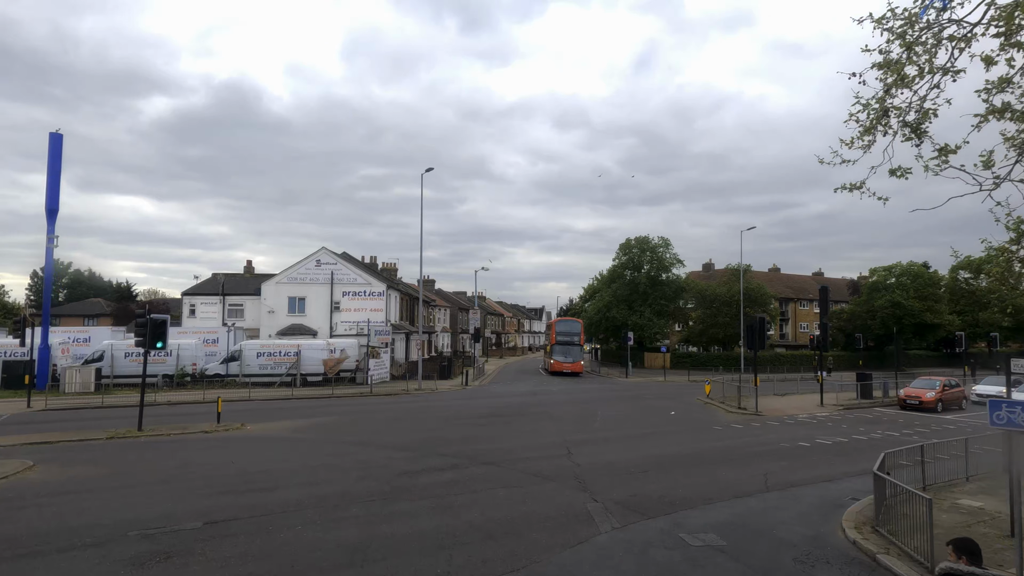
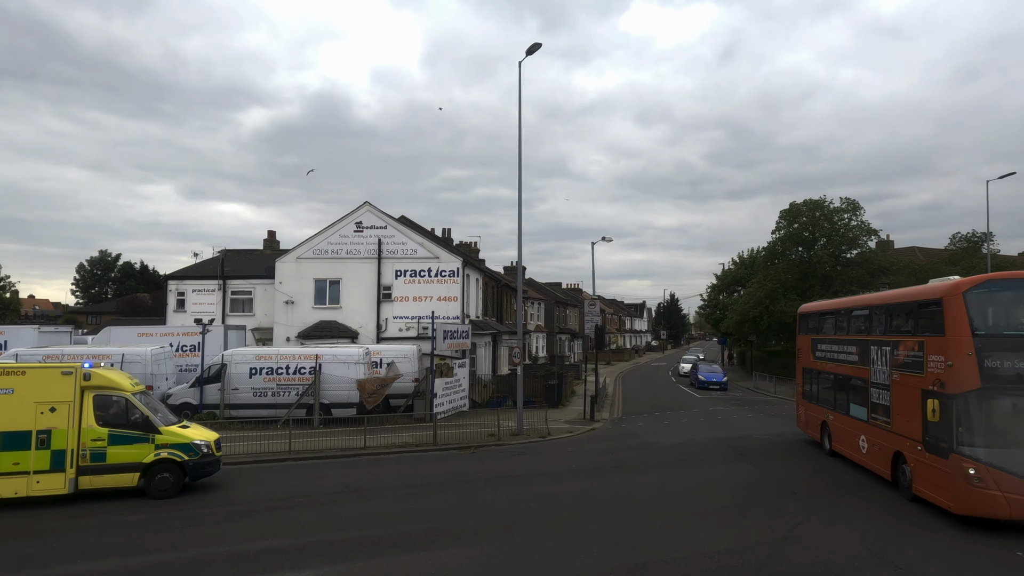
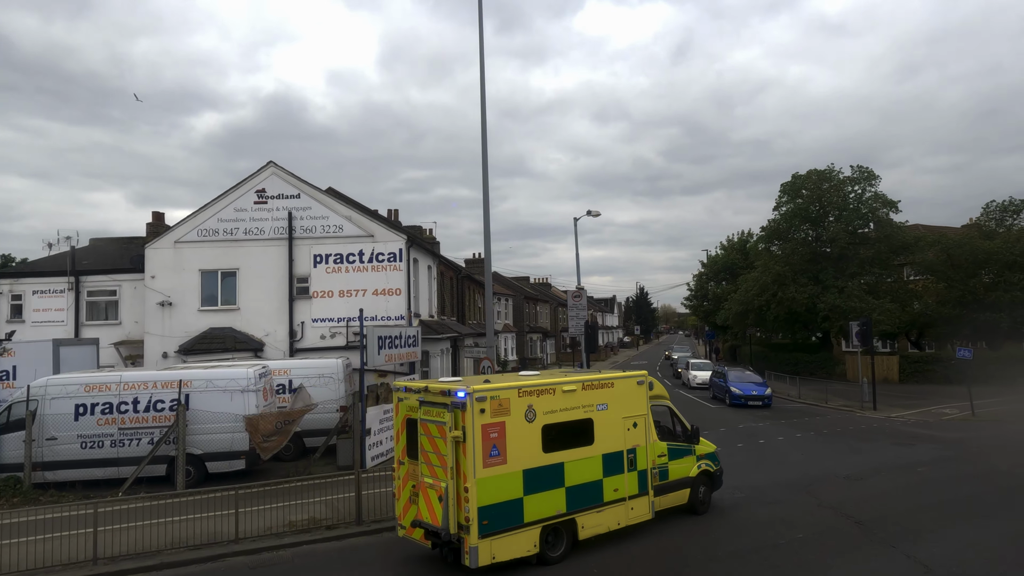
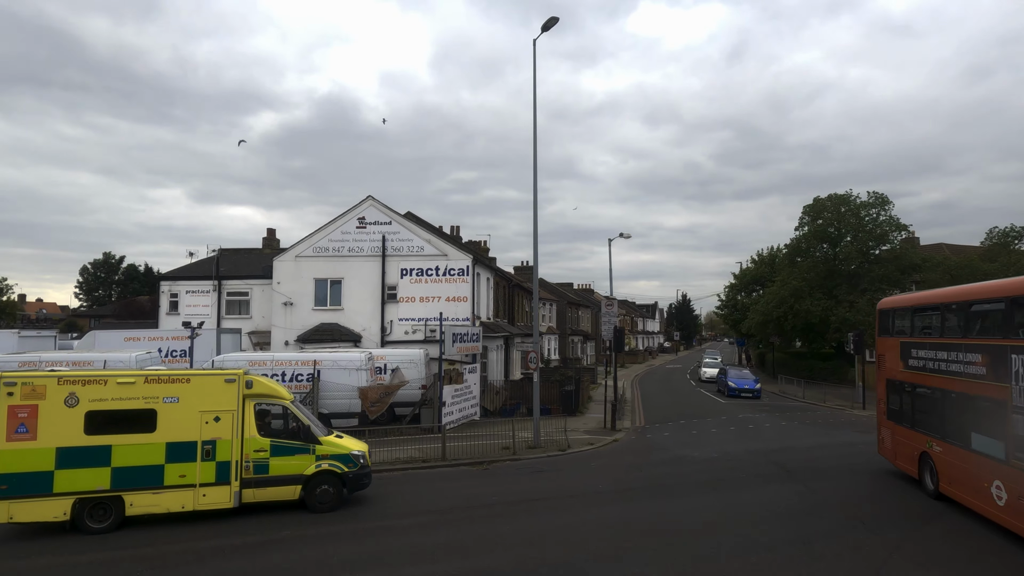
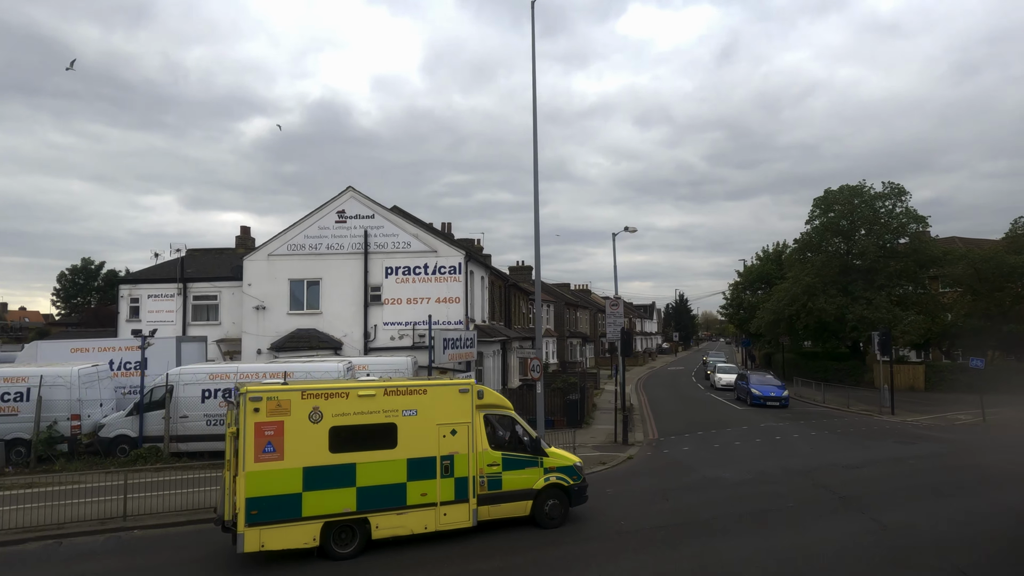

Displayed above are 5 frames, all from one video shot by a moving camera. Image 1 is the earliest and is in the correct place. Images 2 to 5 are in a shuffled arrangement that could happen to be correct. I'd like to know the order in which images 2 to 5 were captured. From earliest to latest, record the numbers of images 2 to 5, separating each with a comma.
2, 4, 5, 3
